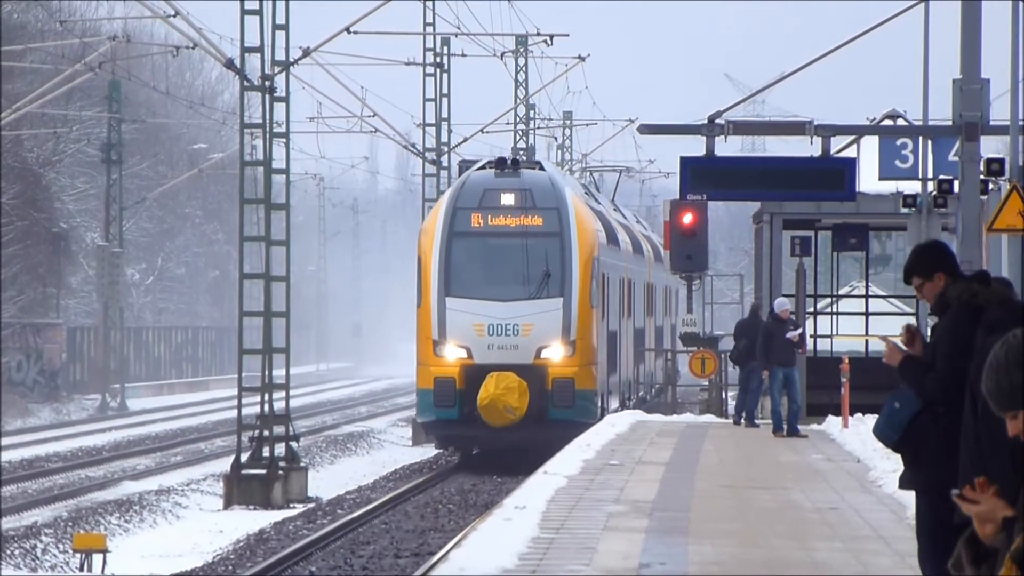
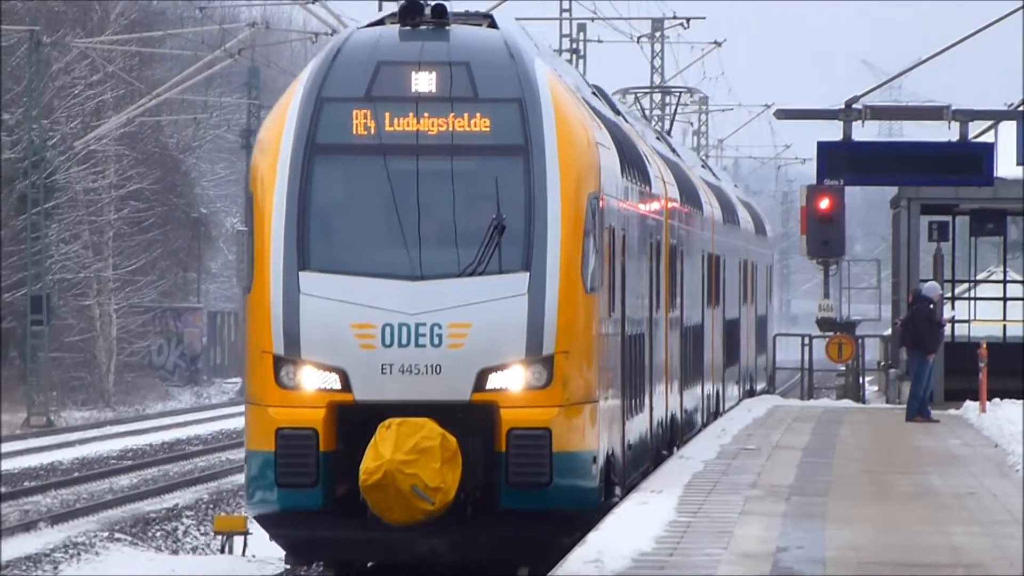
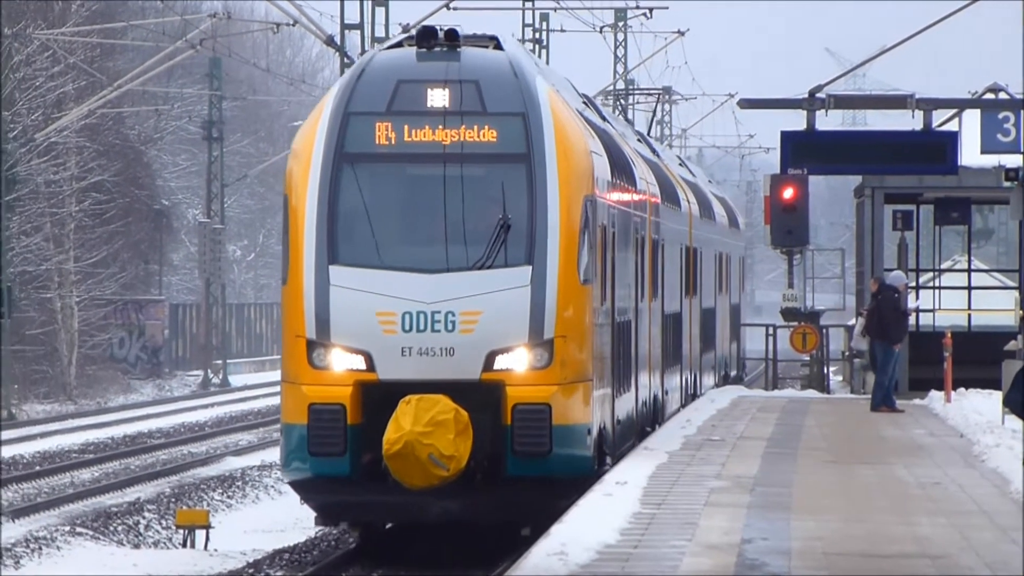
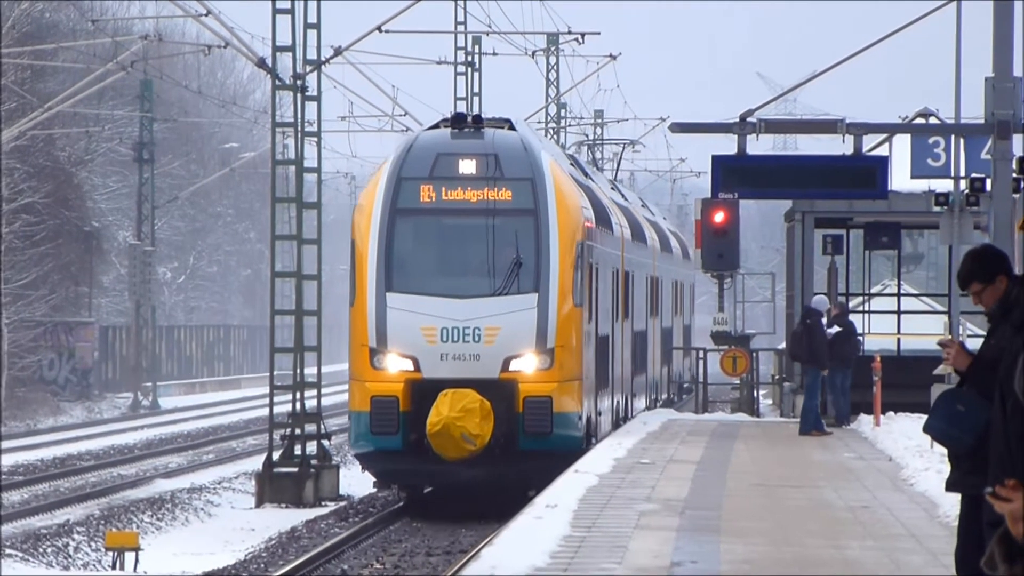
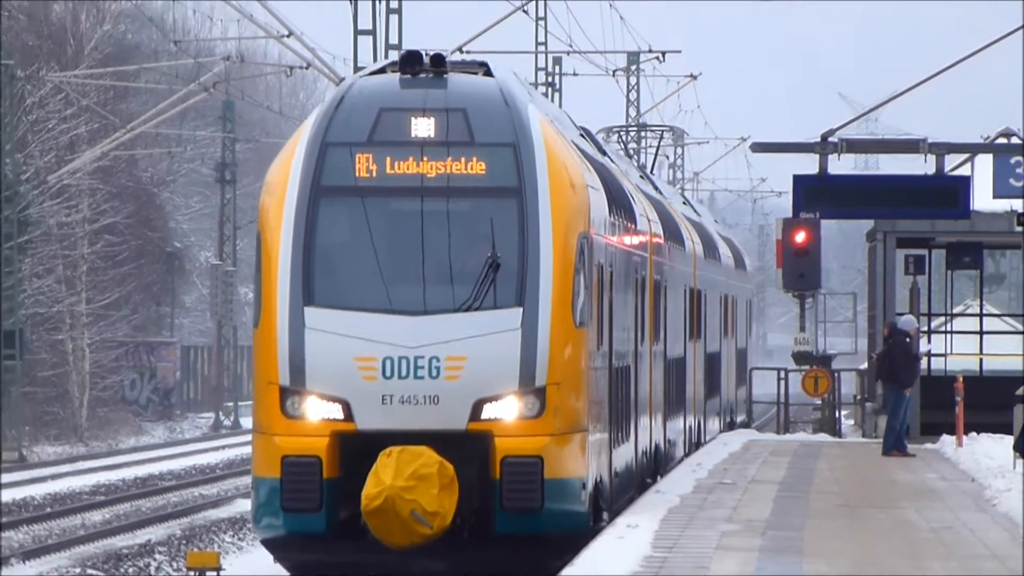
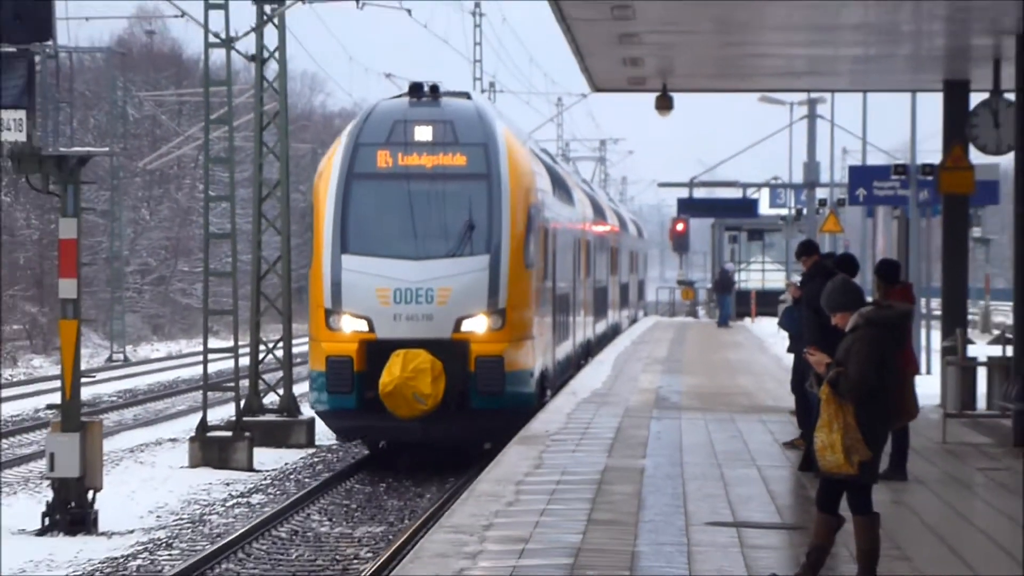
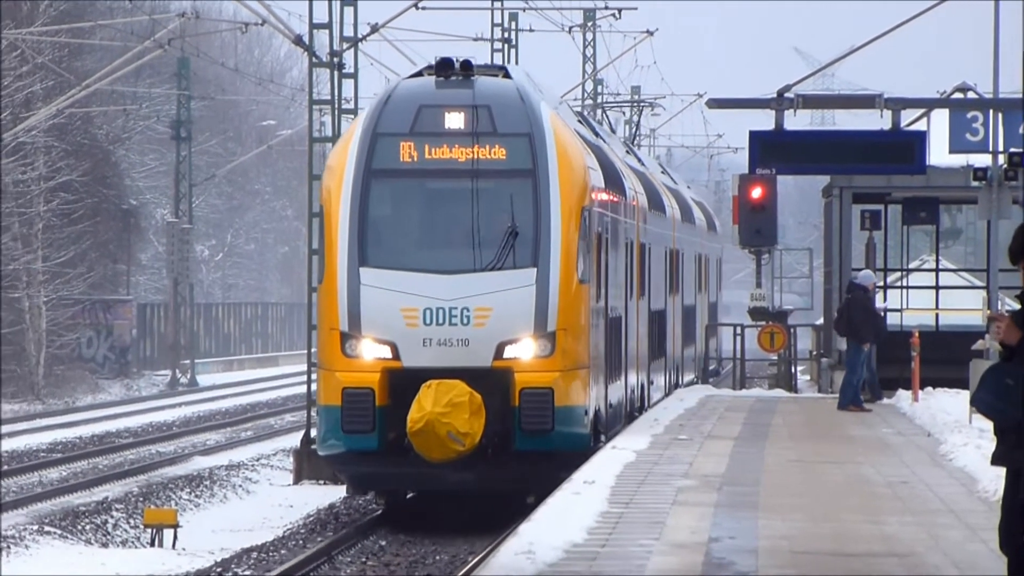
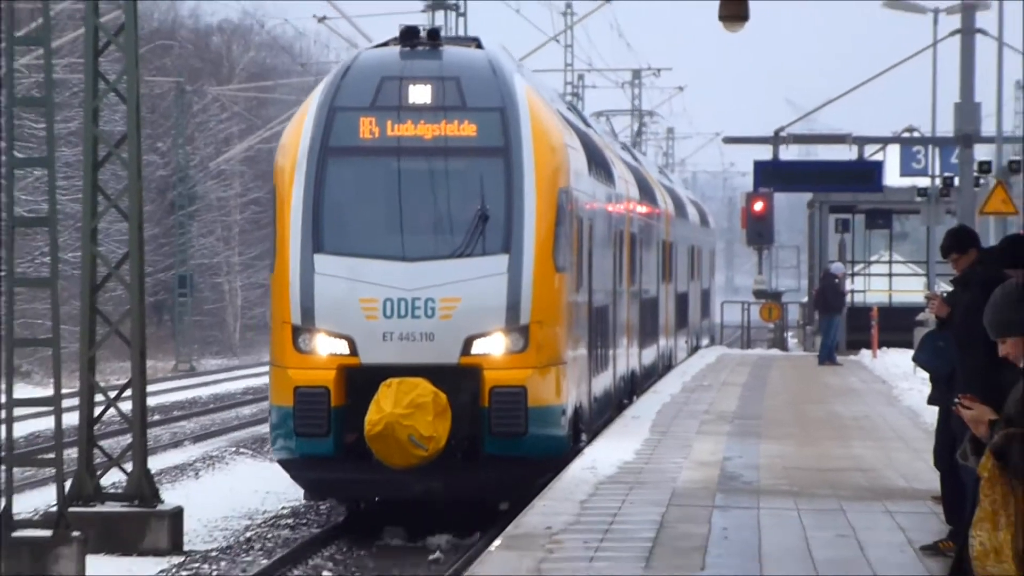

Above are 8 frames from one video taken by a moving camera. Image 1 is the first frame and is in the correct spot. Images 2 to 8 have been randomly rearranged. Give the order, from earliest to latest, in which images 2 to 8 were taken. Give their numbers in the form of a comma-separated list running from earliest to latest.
4, 7, 3, 5, 2, 8, 6
